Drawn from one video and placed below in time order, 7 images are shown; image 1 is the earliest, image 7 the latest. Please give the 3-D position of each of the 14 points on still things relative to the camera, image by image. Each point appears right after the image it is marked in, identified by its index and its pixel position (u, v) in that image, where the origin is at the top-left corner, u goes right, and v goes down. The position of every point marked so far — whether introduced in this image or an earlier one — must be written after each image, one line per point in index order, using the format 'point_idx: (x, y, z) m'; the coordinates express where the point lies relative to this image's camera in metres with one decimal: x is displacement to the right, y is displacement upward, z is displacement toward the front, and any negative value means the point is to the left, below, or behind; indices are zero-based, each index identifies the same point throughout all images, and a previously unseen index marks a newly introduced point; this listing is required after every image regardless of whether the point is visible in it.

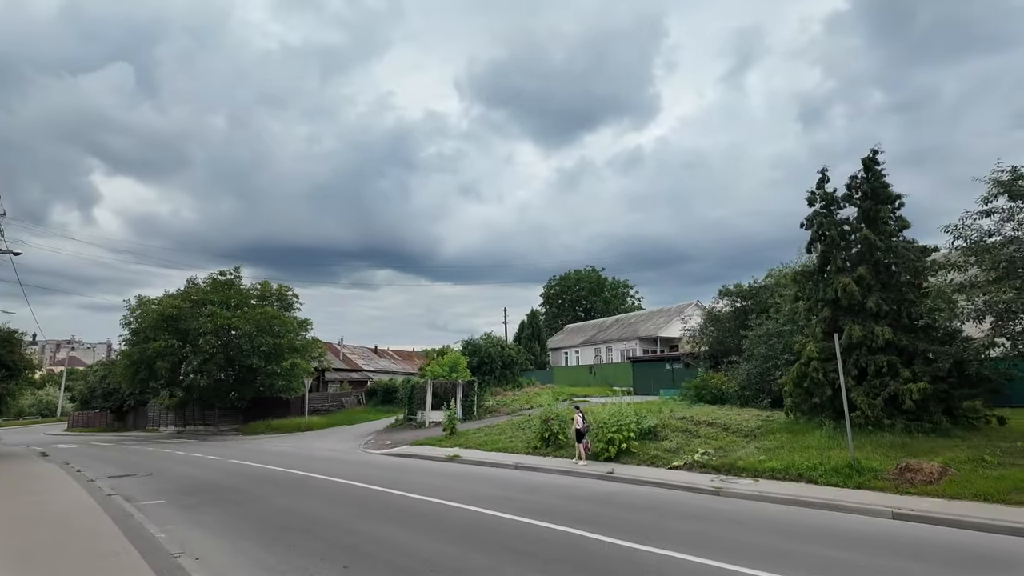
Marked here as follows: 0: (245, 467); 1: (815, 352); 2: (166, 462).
0: (-7.2, -4.8, +17.2) m
1: (+7.0, -1.5, +14.7) m
2: (-10.6, -5.4, +19.7) m
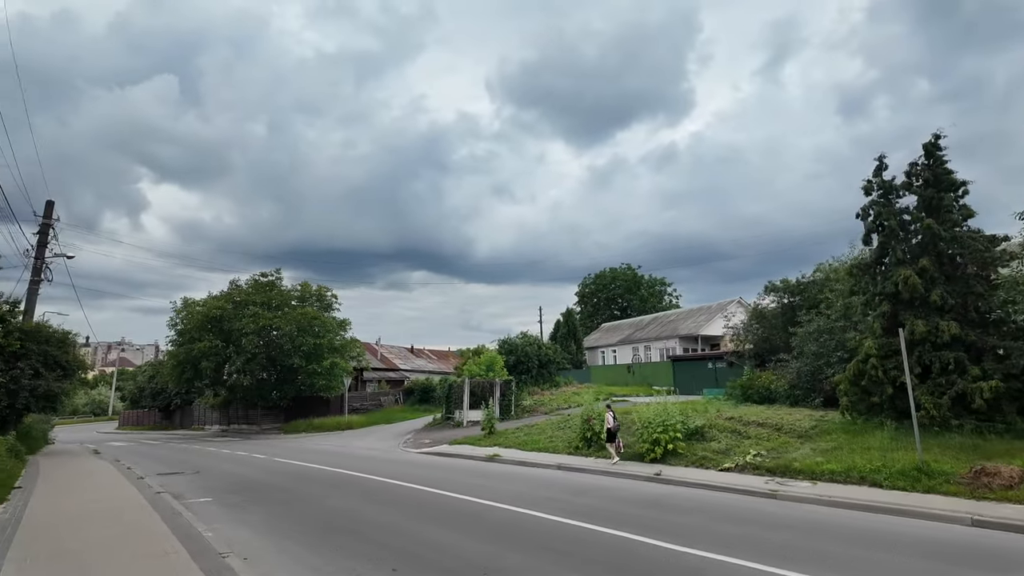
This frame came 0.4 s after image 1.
0: (-6.1, -4.8, +17.2) m
1: (+8.0, -1.3, +14.0) m
2: (-9.3, -5.4, +19.9) m
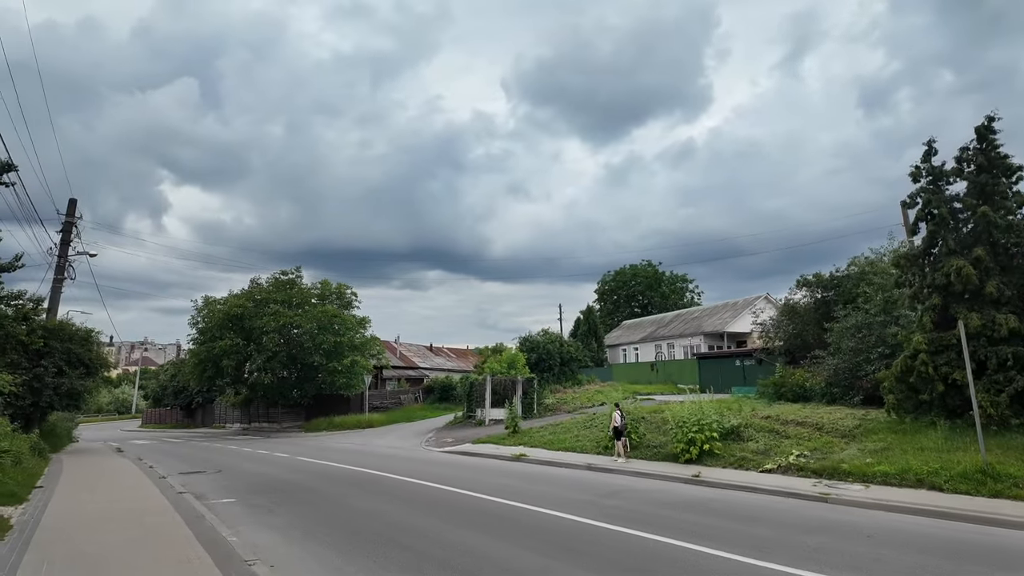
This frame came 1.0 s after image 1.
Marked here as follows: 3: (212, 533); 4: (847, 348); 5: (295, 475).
0: (-5.3, -4.7, +16.9) m
1: (+8.6, -1.2, +13.3) m
2: (-8.5, -5.3, +19.7) m
3: (-4.0, -3.3, +8.5) m
4: (+10.0, -1.8, +18.9) m
5: (-5.0, -4.3, +14.8) m
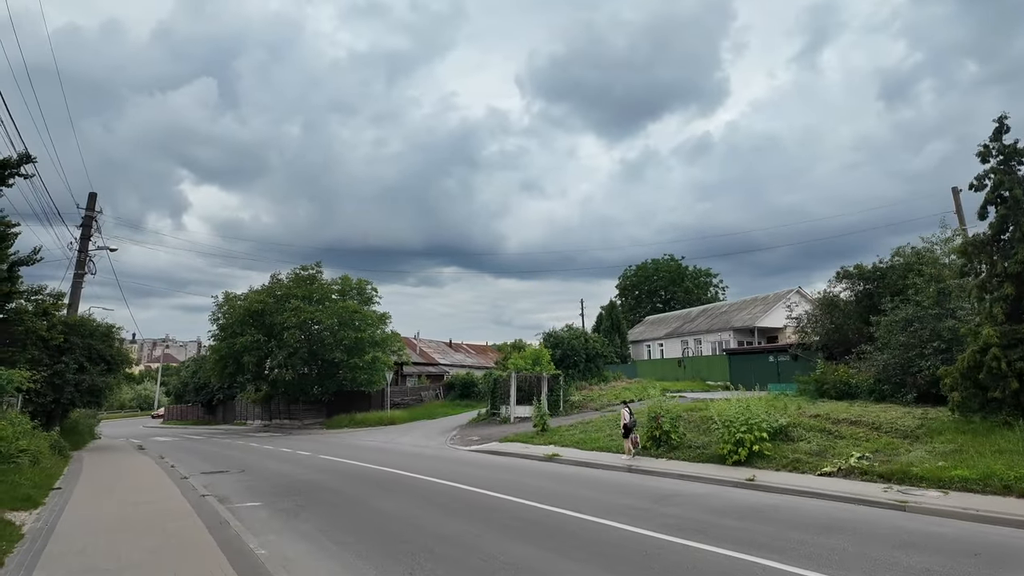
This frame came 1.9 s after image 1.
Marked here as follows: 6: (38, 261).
0: (-4.5, -4.5, +16.3) m
1: (+9.3, -0.9, +12.3) m
2: (-7.6, -5.1, +19.1) m
3: (-3.4, -3.1, +7.8) m
4: (+10.9, -1.5, +17.9) m
5: (-4.2, -4.2, +14.1) m
6: (-12.3, +0.7, +16.5) m
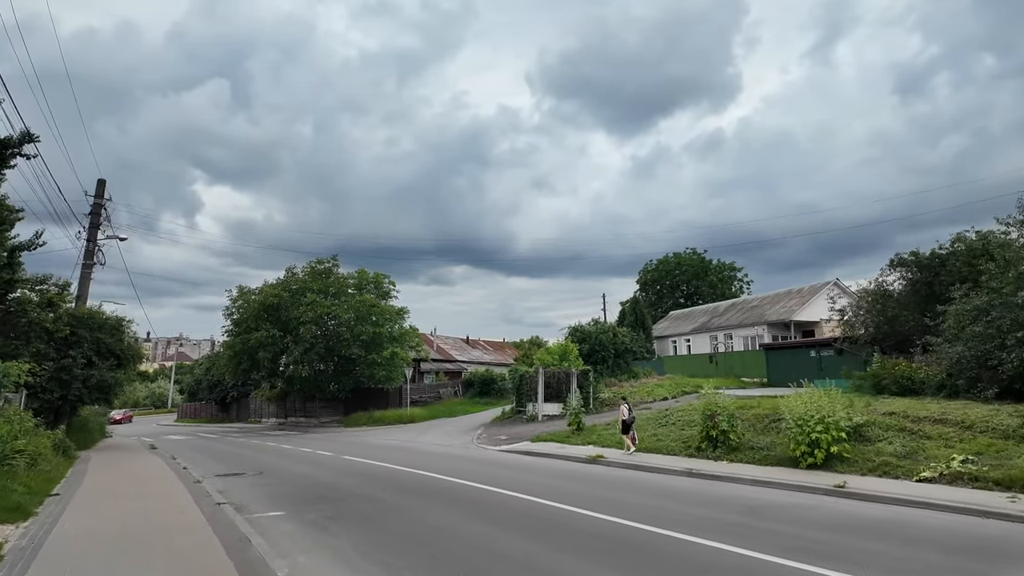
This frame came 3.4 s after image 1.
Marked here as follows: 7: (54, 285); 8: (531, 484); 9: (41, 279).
0: (-3.5, -4.2, +14.9) m
1: (+10.2, -0.6, +10.8) m
2: (-6.6, -4.7, +17.8) m
3: (-2.5, -2.8, +6.5) m
4: (+11.8, -1.2, +16.3) m
5: (-3.3, -3.8, +12.8) m
6: (-11.4, +1.0, +15.3) m
7: (-13.7, +0.1, +19.1) m
8: (+0.3, -3.9, +12.5) m
9: (-13.9, +0.3, +18.8) m
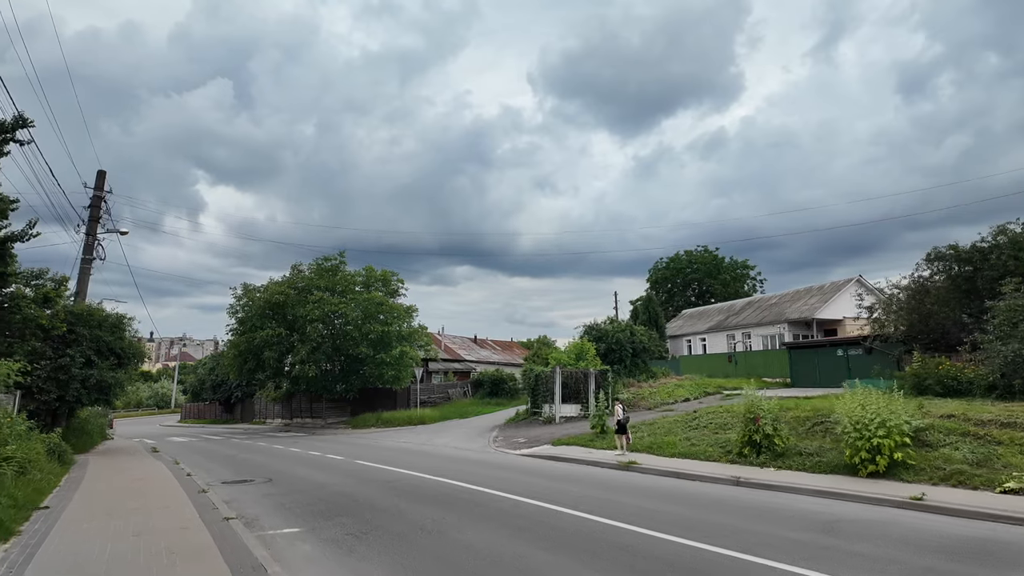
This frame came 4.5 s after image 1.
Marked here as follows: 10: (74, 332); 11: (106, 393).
0: (-2.9, -4.0, +13.9) m
1: (+10.8, -0.4, +9.7) m
2: (-6.0, -4.6, +16.8) m
3: (-2.0, -2.7, +5.4) m
4: (+12.4, -1.0, +15.2) m
5: (-2.7, -3.7, +11.8) m
6: (-10.8, +1.1, +14.4) m
7: (-13.1, +0.2, +18.1) m
8: (+0.9, -3.7, +11.5) m
9: (-13.3, +0.4, +17.8) m
10: (-13.1, -1.3, +19.1) m
11: (-12.6, -3.3, +19.6) m
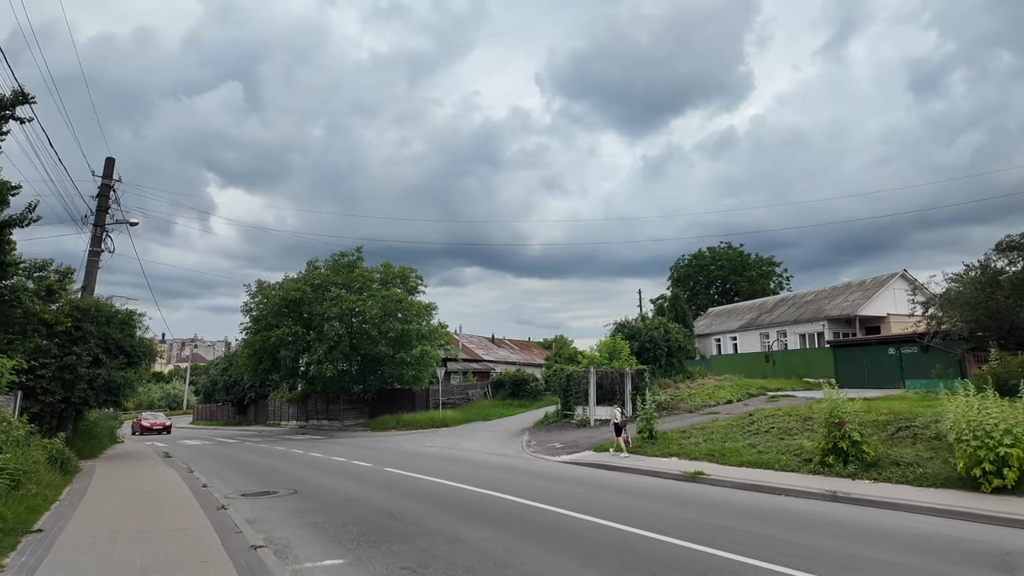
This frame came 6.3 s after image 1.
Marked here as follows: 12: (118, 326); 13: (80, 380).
0: (-1.9, -3.8, +12.5) m
1: (+11.8, -0.2, +8.0) m
2: (-4.9, -4.4, +15.4) m
3: (-1.1, -2.4, +4.0) m
4: (+13.5, -0.8, +13.5) m
5: (-1.7, -3.5, +10.3) m
6: (-9.8, +1.3, +13.0) m
7: (-12.0, +0.4, +16.7) m
8: (+1.9, -3.5, +10.0) m
9: (-12.2, +0.6, +16.5) m
10: (-12.0, -1.1, +17.8) m
11: (-11.4, -3.1, +18.3) m
12: (-11.6, -1.1, +18.7) m
13: (-11.8, -2.5, +17.3) m
